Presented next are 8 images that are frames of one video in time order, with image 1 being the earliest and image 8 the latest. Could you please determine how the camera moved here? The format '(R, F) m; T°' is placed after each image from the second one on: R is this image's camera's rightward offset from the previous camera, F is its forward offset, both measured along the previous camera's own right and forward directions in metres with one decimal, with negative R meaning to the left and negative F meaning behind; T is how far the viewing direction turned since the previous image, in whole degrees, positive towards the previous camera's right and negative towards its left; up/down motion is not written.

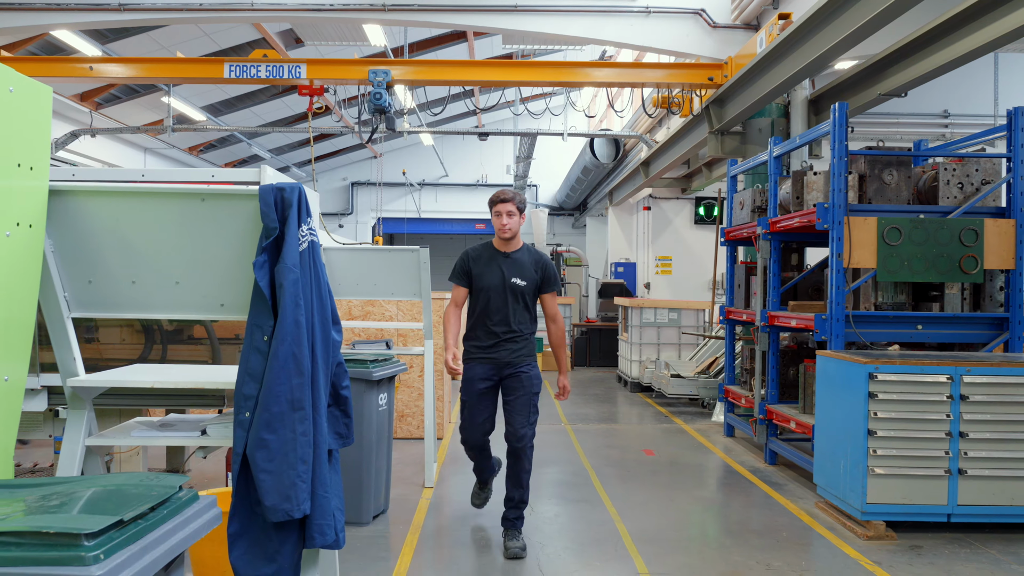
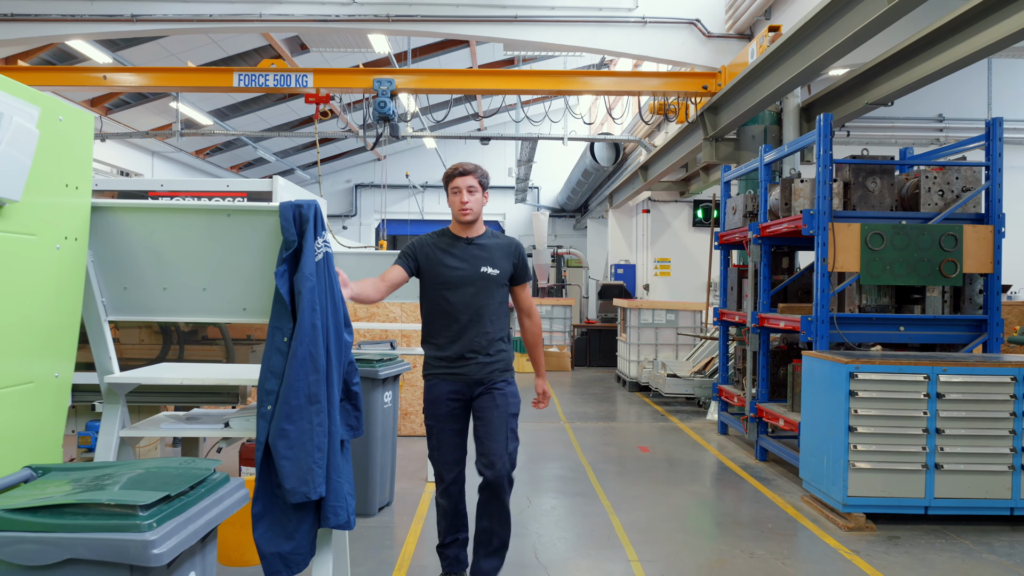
(0.0, -0.2) m; 0°
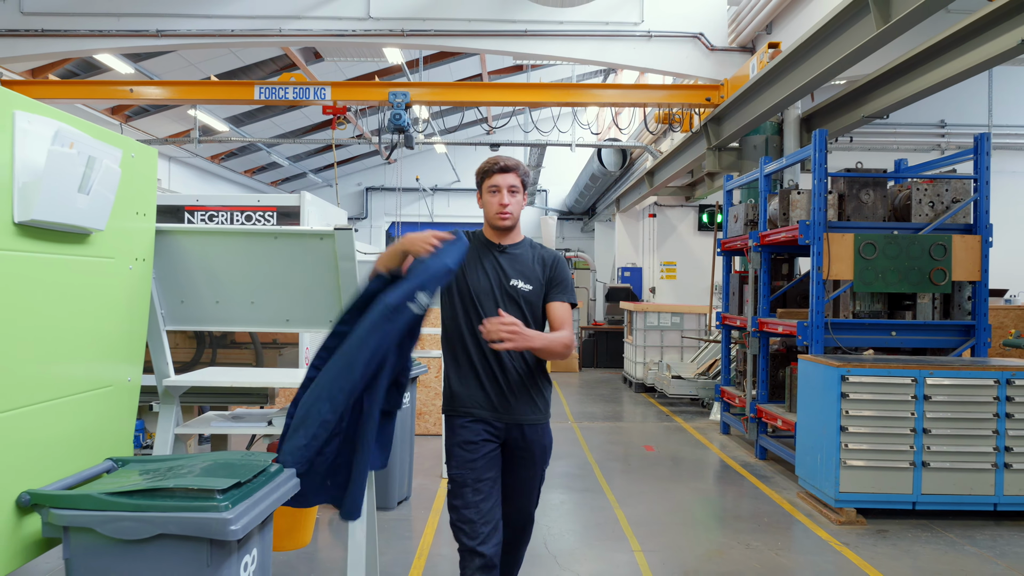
(0.0, -0.2) m; -1°
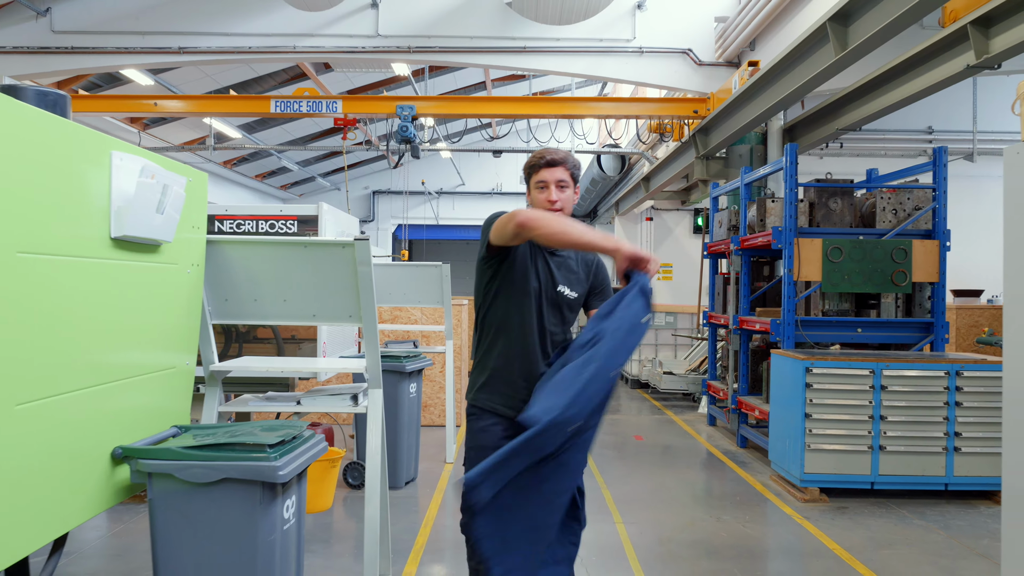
(0.0, -0.4) m; 0°
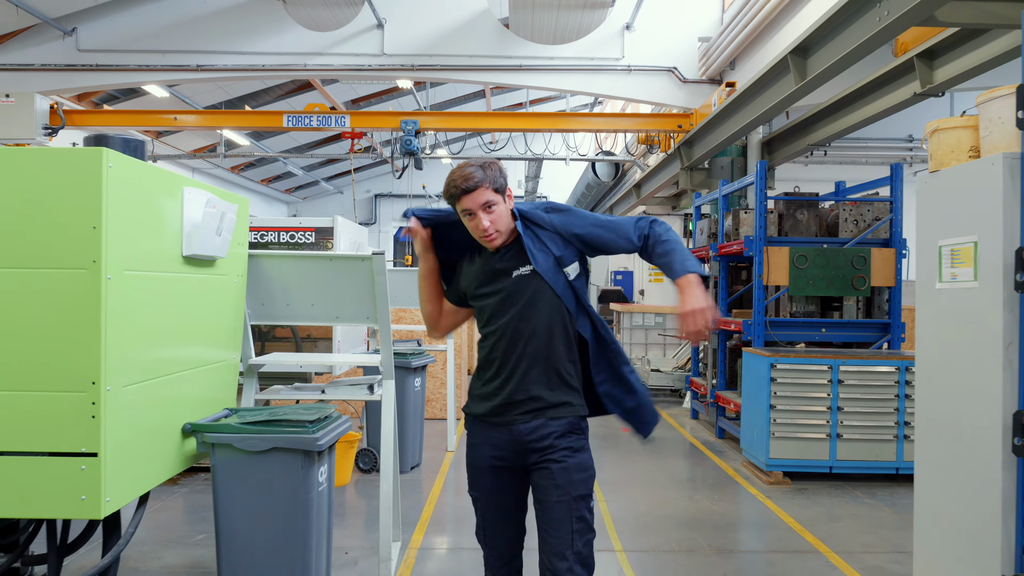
(0.0, -0.5) m; 0°
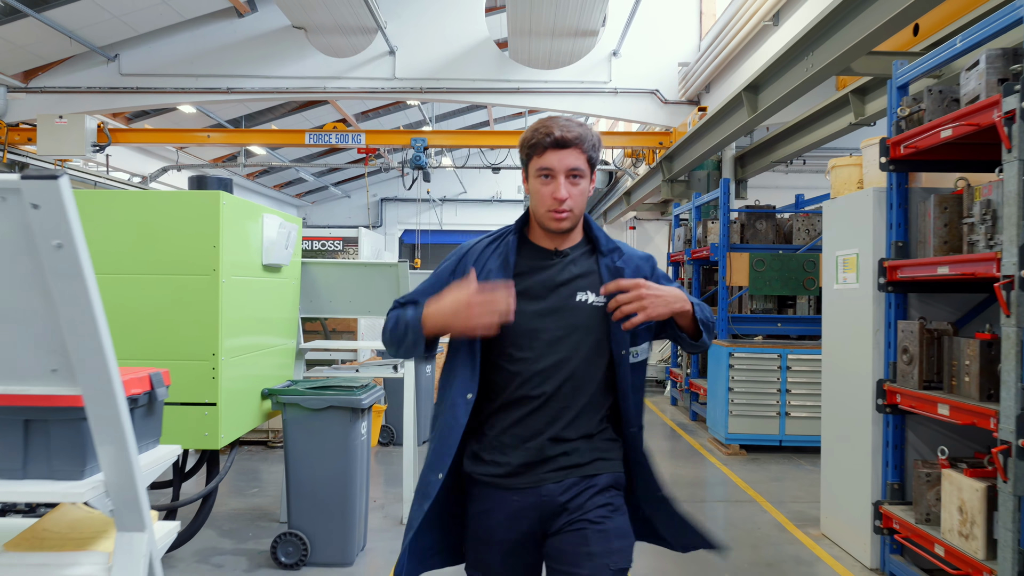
(0.0, -0.8) m; 0°
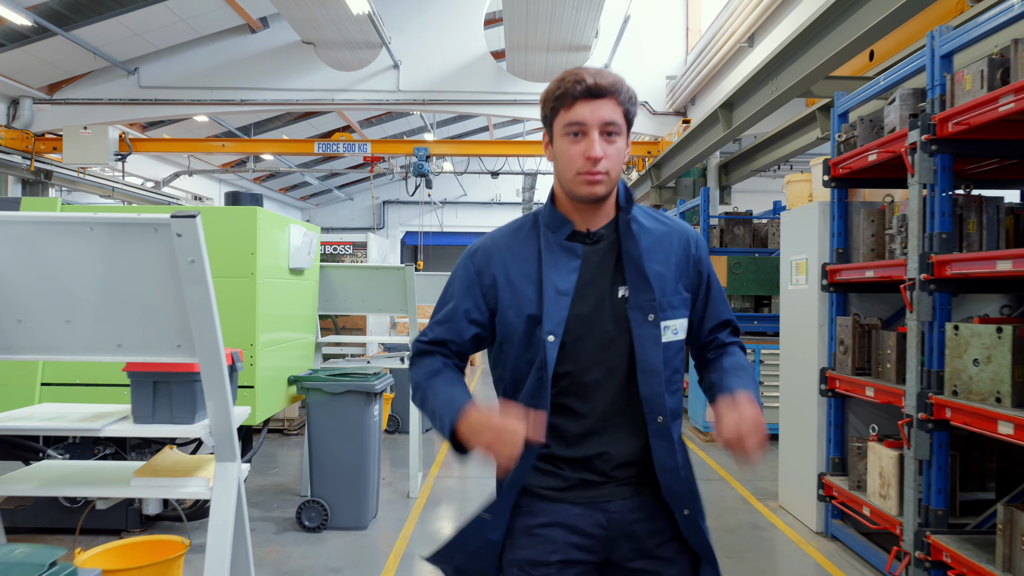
(0.0, -0.5) m; 0°
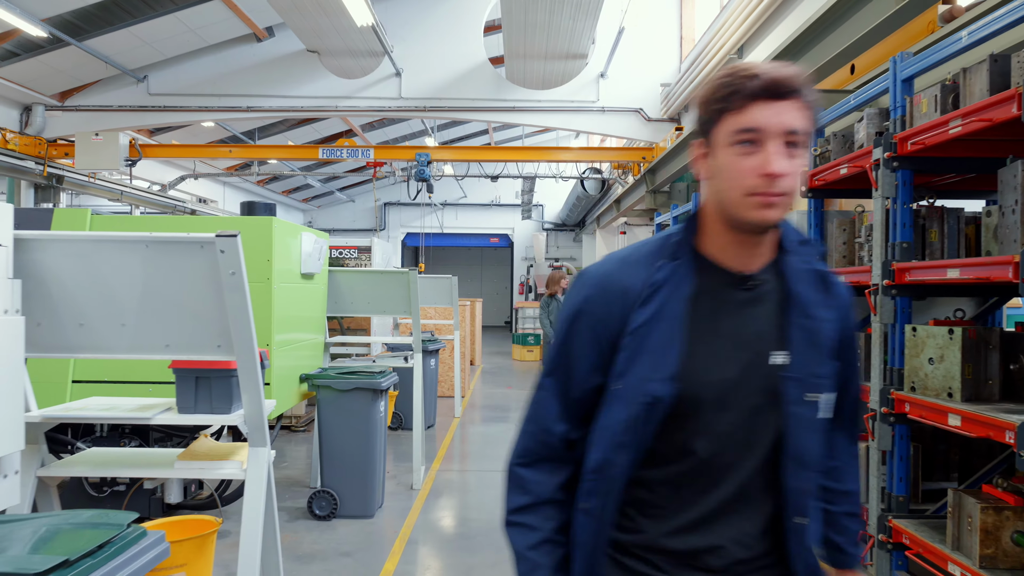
(0.0, -0.2) m; 0°
